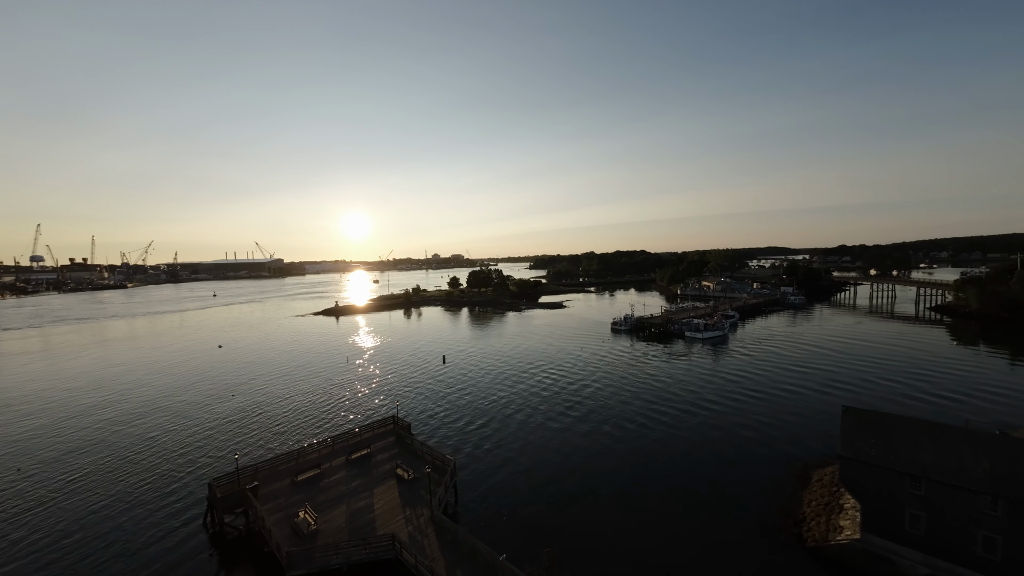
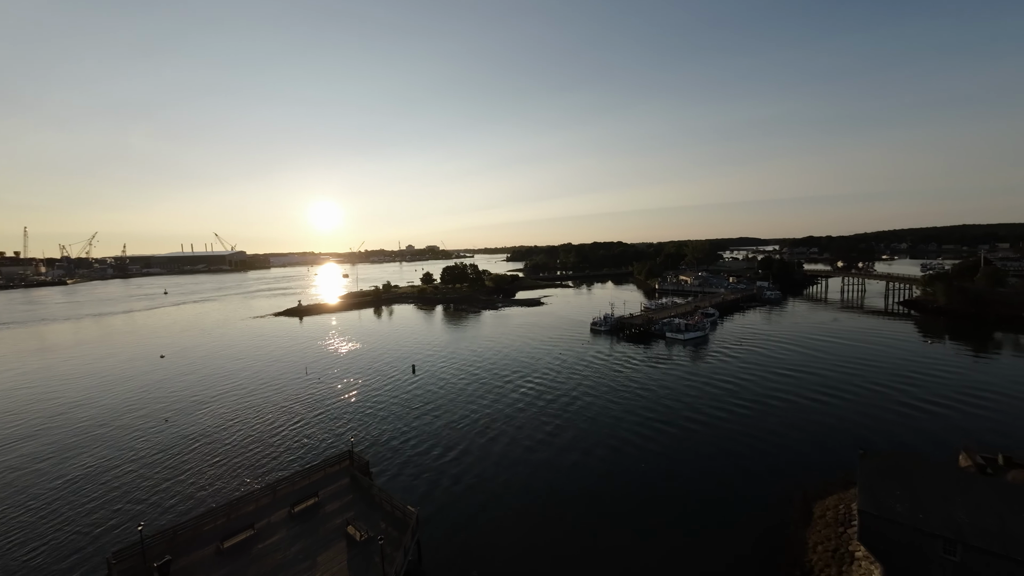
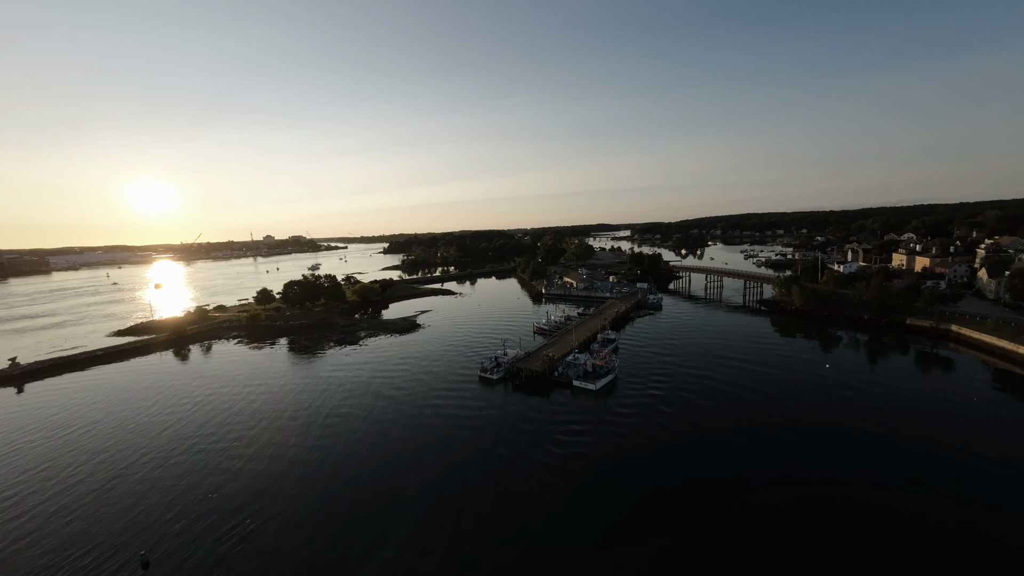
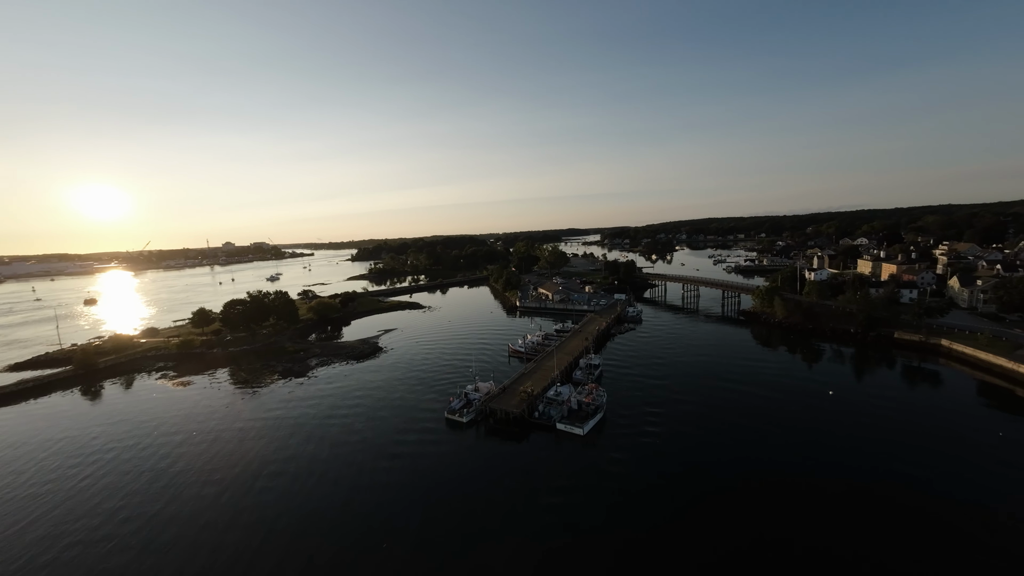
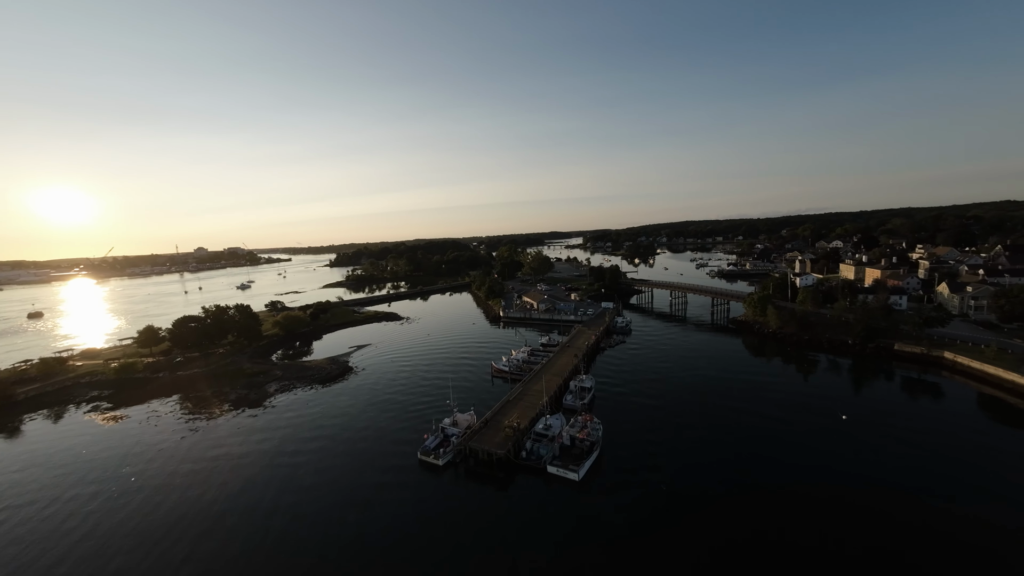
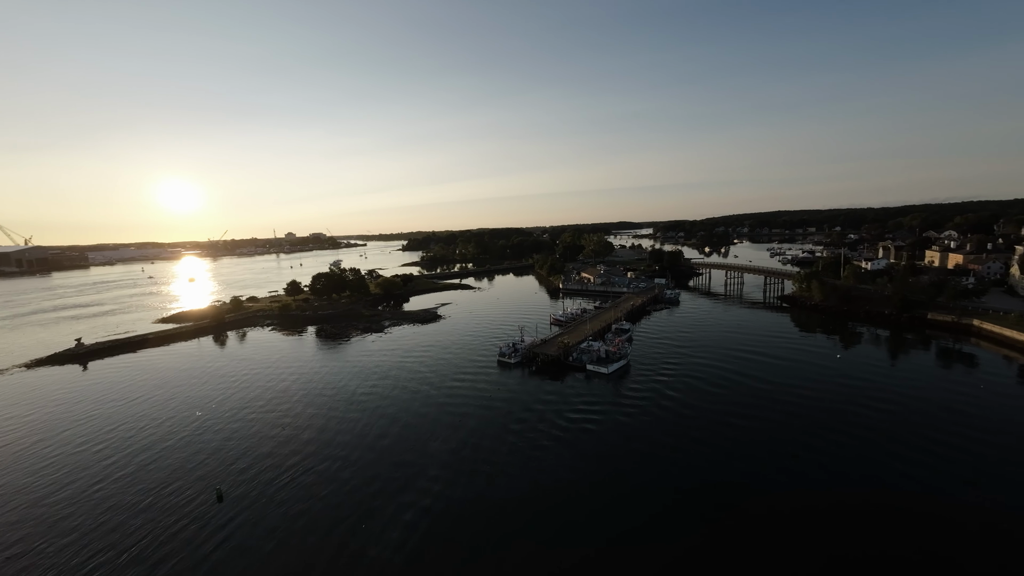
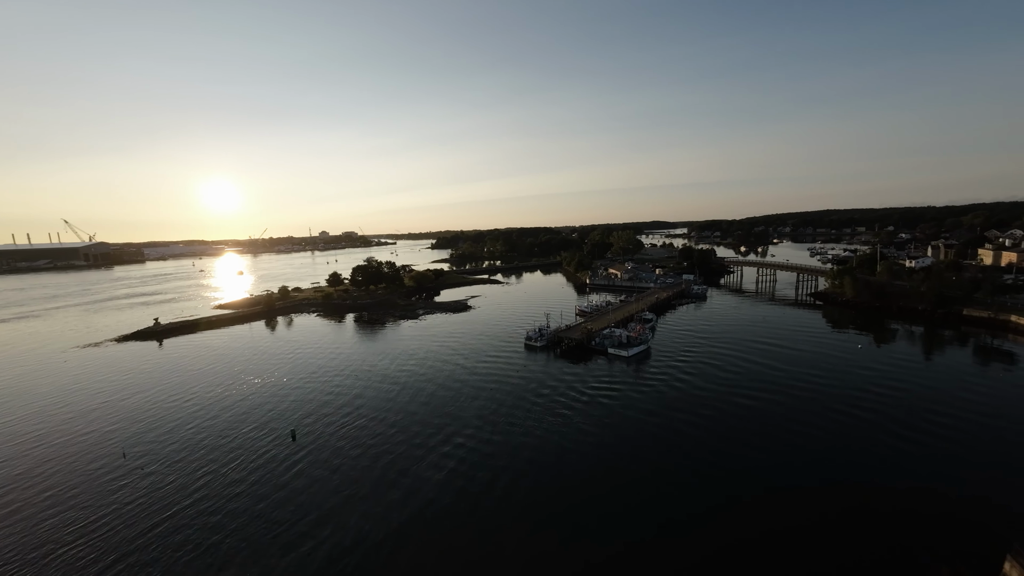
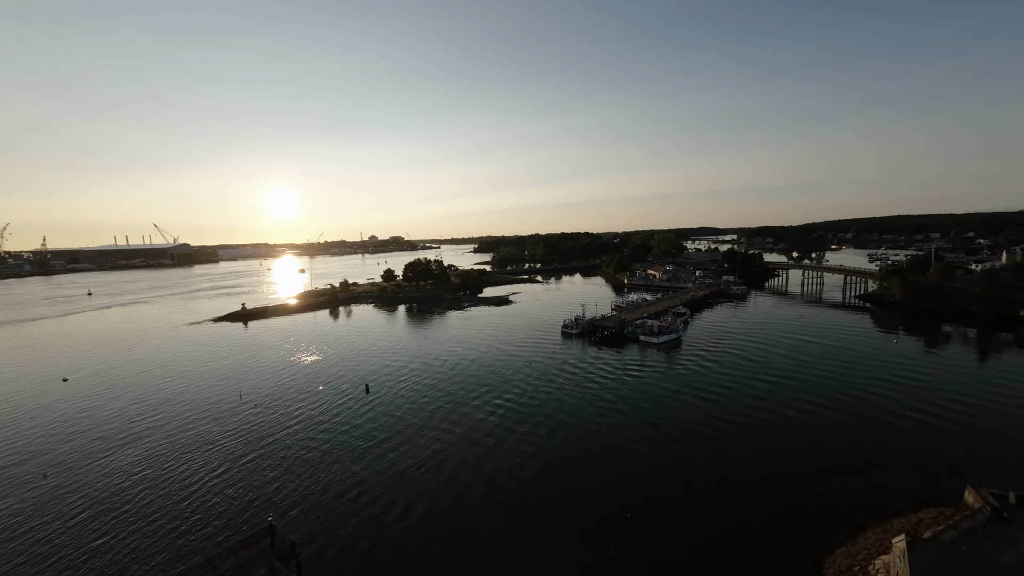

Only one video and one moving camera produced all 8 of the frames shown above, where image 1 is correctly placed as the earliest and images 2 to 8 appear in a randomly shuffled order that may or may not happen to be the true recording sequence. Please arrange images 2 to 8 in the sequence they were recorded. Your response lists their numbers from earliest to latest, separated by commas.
2, 8, 7, 6, 3, 4, 5
